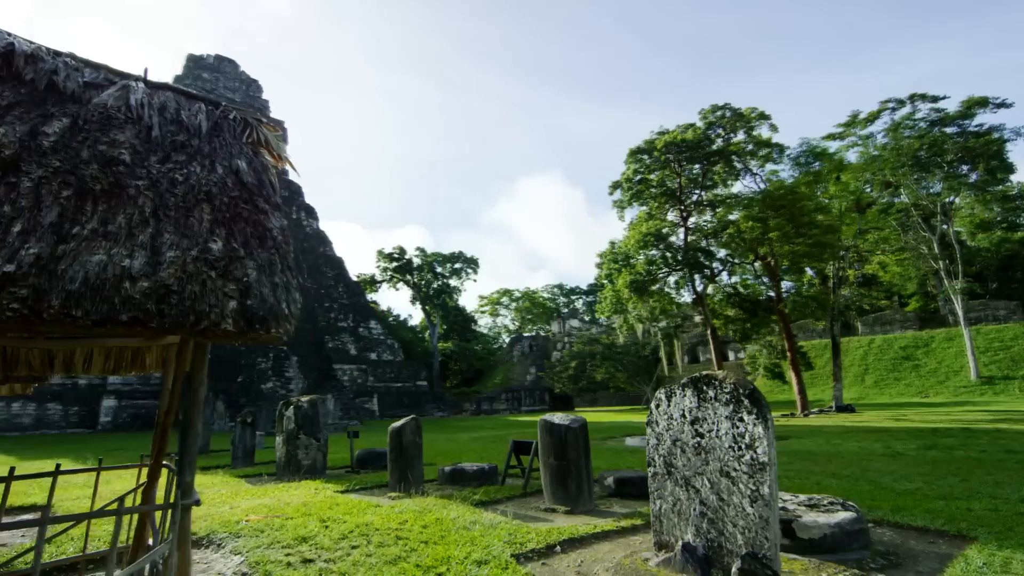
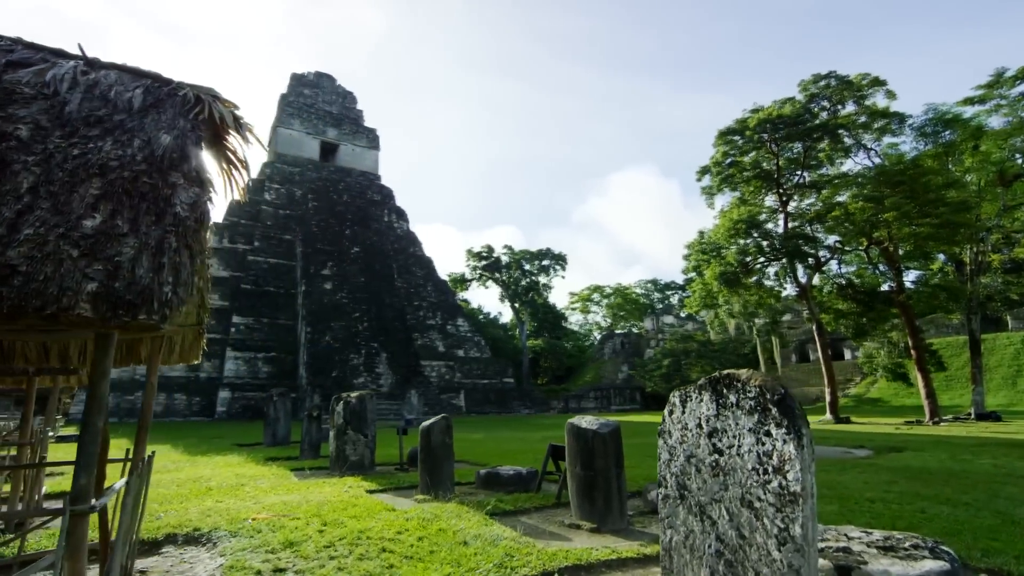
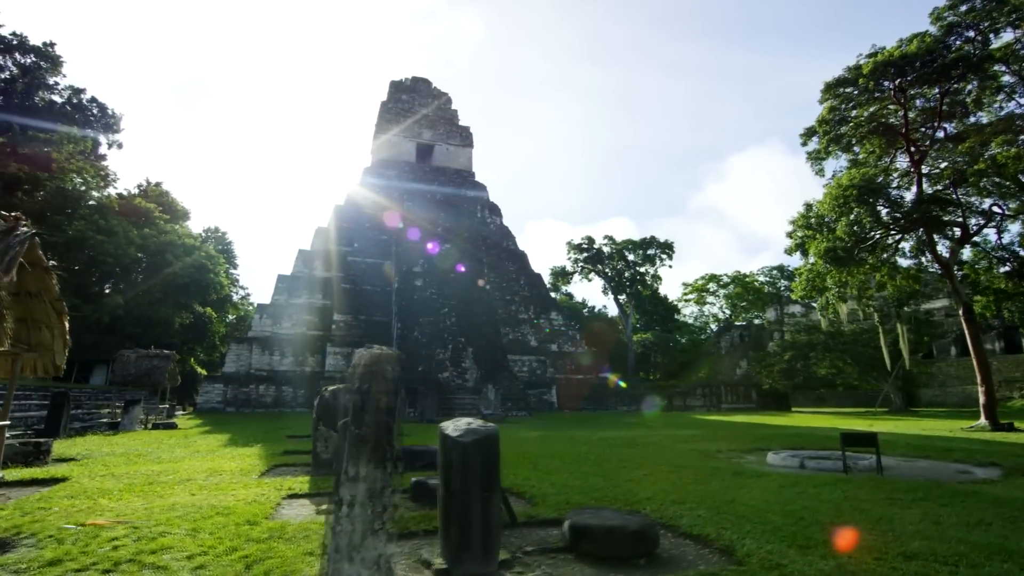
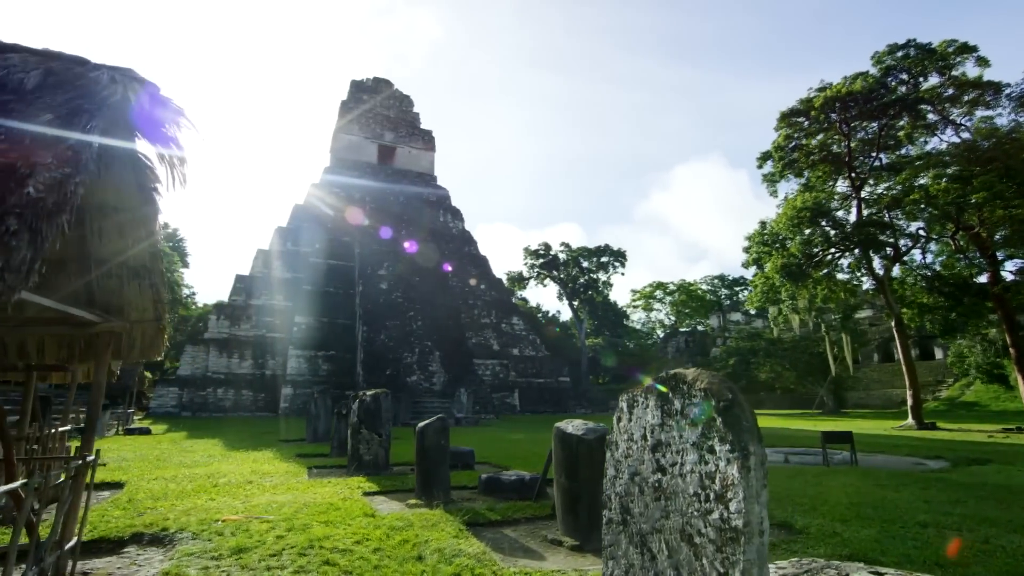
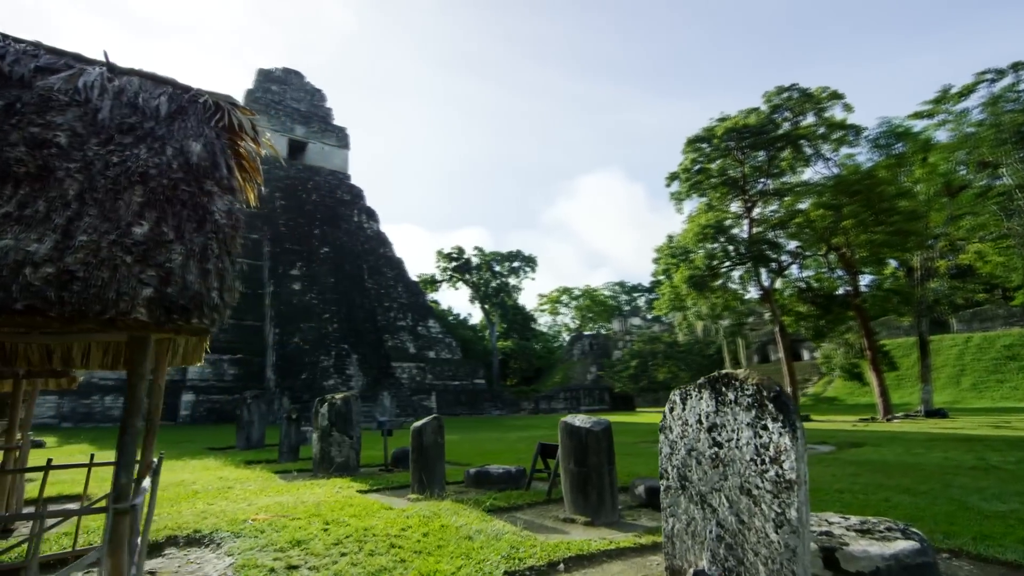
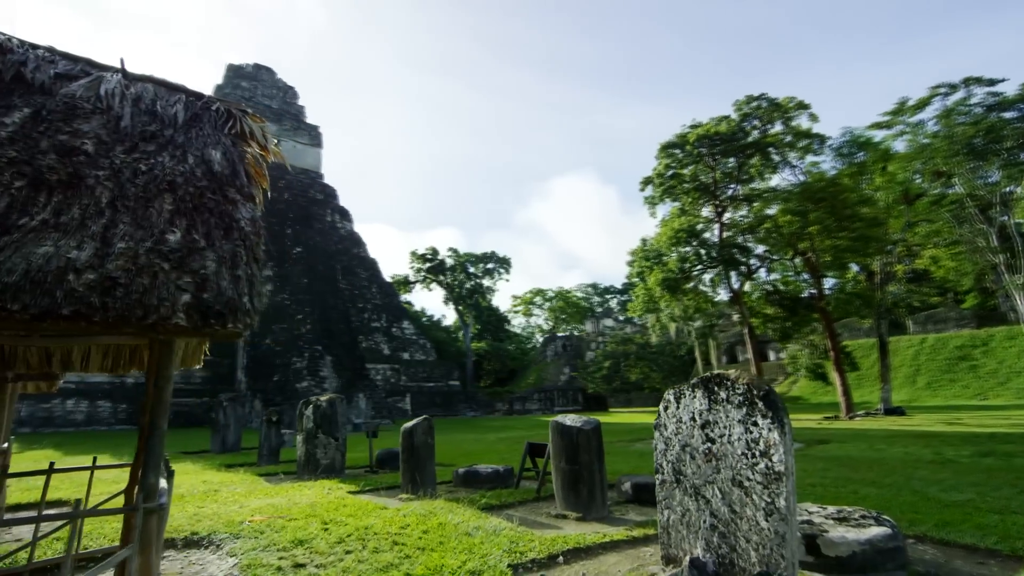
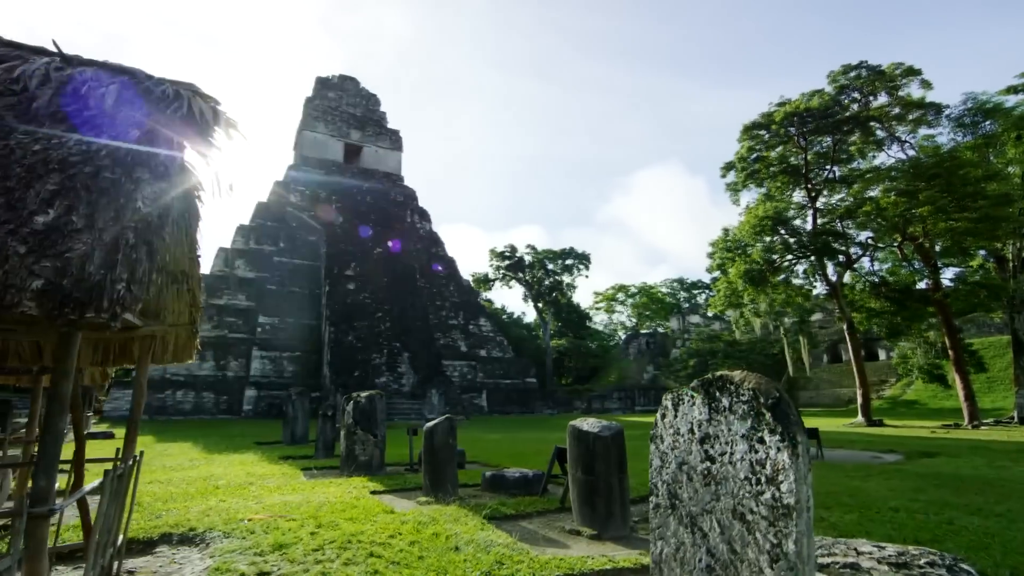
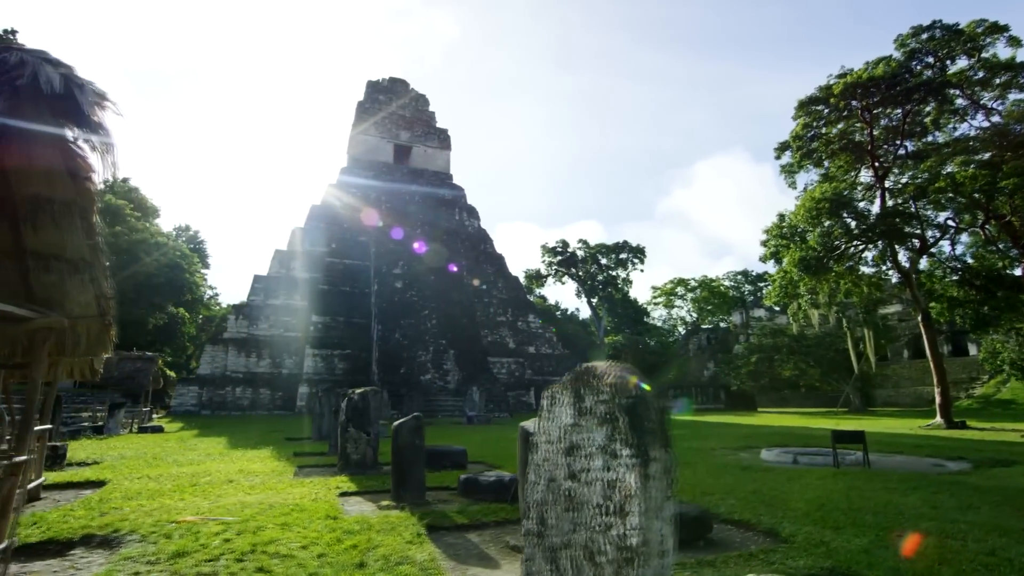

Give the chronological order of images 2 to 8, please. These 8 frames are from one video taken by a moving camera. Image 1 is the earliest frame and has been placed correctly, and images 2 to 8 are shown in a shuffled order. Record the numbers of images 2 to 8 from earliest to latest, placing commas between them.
6, 5, 2, 7, 4, 8, 3
